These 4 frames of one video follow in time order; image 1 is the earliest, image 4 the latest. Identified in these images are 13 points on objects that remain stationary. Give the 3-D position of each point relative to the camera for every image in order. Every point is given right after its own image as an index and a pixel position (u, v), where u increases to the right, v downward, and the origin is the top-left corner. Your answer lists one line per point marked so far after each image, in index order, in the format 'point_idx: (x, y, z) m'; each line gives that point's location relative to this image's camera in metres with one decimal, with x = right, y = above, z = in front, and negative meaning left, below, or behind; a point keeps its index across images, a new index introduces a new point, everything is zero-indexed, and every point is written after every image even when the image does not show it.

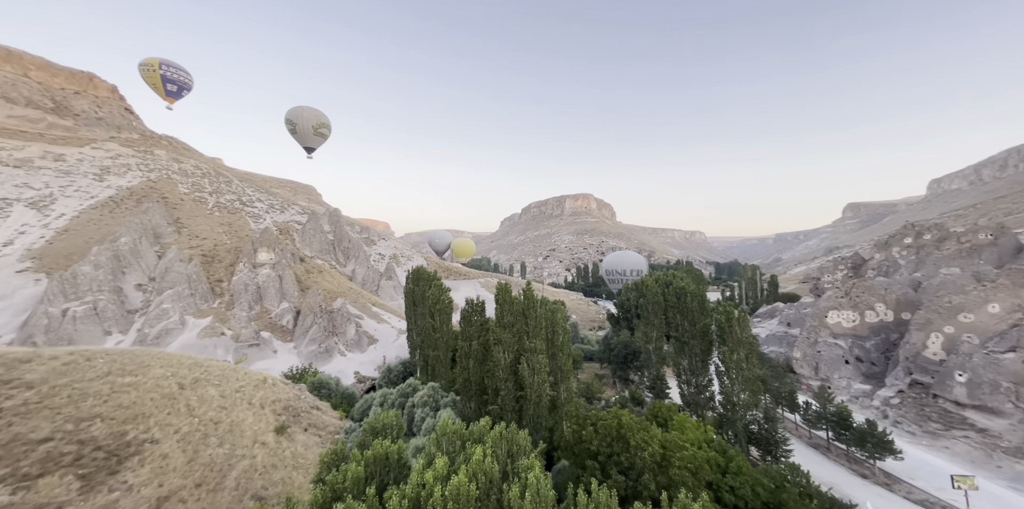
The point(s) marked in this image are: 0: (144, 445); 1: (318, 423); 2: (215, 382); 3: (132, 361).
0: (-11.4, -5.9, +11.1) m
1: (-9.6, -8.4, +17.6) m
2: (-13.0, -5.6, +15.6) m
3: (-15.0, -4.2, +14.1) m
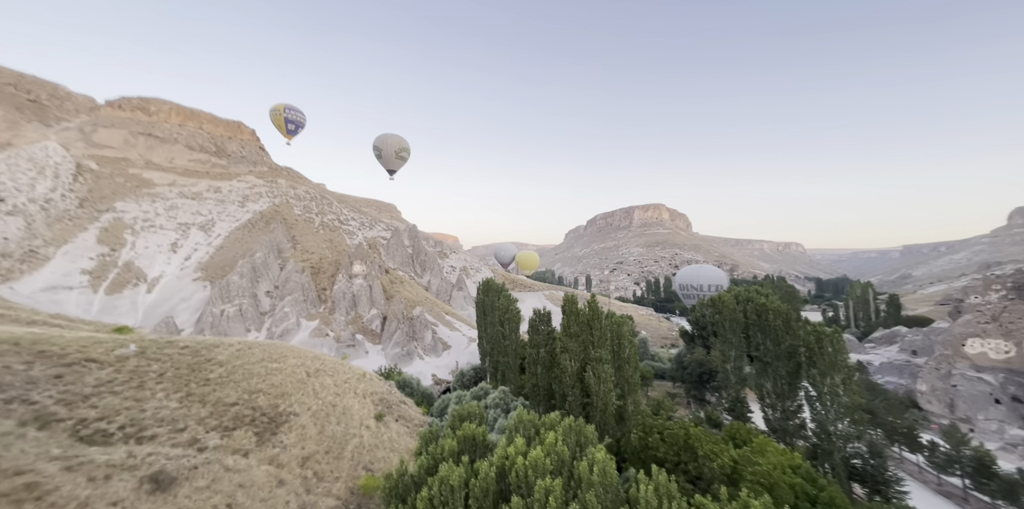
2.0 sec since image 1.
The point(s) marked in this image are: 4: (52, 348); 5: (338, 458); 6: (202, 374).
0: (-8.9, -6.5, +14.4) m
1: (-6.0, -9.2, +20.4) m
2: (-9.7, -6.3, +19.1) m
3: (-11.9, -4.9, +18.1) m
4: (-14.1, -2.9, +11.0) m
5: (-6.9, -8.0, +14.2) m
6: (-11.6, -4.5, +13.4) m
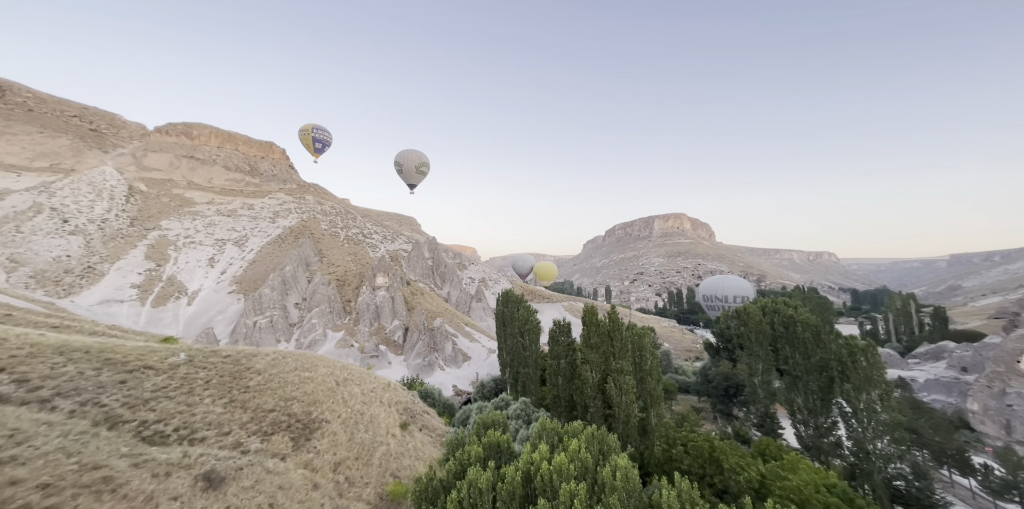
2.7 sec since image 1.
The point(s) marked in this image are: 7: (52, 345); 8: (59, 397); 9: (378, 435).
0: (-8.0, -7.1, +15.1) m
1: (-4.8, -9.9, +20.8) m
2: (-8.5, -7.1, +19.9) m
3: (-10.8, -5.7, +19.0) m
4: (-13.3, -3.4, +12.1) m
5: (-5.9, -8.6, +14.7) m
6: (-10.8, -5.1, +14.3) m
7: (-14.5, -2.9, +11.3) m
8: (-12.0, -3.8, +9.5) m
9: (-6.2, -8.4, +16.7) m
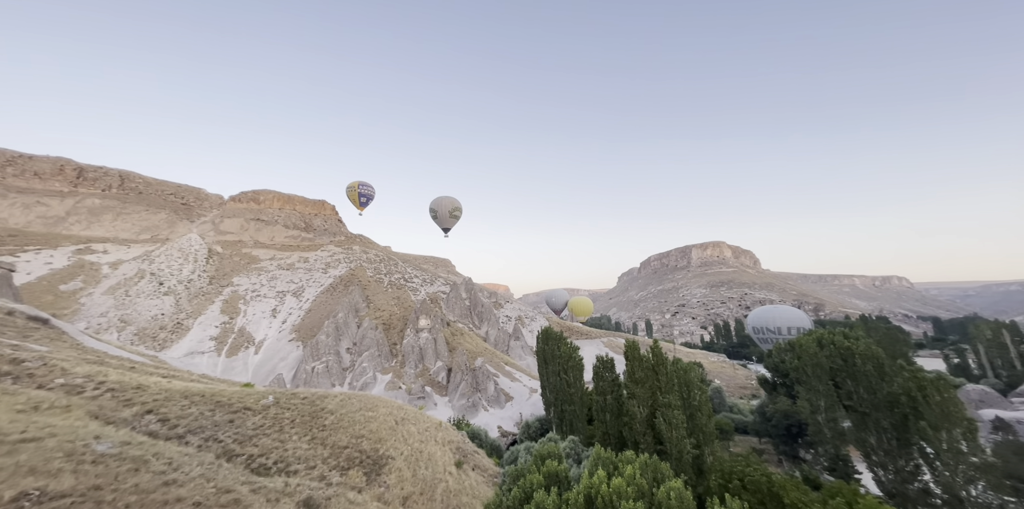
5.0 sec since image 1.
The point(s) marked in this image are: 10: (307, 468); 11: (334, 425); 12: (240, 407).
0: (-5.6, -9.3, +16.3) m
1: (-1.7, -12.5, +21.4) m
2: (-5.7, -9.8, +21.0) m
3: (-8.1, -8.4, +20.5) m
4: (-11.4, -5.7, +14.1) m
5: (-3.5, -10.7, +15.6) m
6: (-8.6, -7.4, +16.0) m
7: (-12.7, -5.1, +13.6) m
8: (-10.3, -5.7, +11.4) m
9: (-3.6, -10.6, +17.6) m
10: (-7.3, -7.6, +12.9) m
11: (-8.0, -7.7, +16.2) m
12: (-10.7, -6.0, +14.1) m
